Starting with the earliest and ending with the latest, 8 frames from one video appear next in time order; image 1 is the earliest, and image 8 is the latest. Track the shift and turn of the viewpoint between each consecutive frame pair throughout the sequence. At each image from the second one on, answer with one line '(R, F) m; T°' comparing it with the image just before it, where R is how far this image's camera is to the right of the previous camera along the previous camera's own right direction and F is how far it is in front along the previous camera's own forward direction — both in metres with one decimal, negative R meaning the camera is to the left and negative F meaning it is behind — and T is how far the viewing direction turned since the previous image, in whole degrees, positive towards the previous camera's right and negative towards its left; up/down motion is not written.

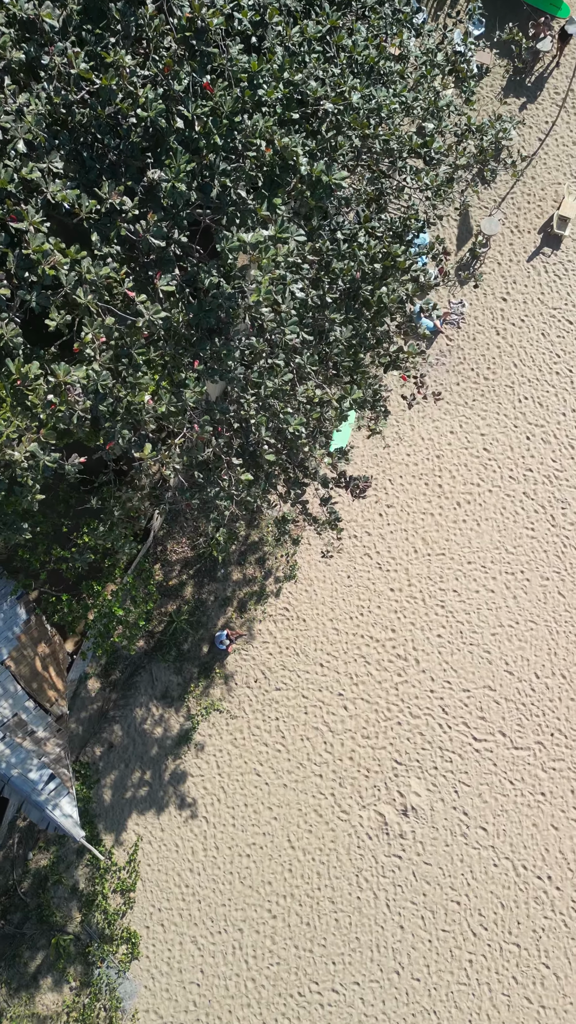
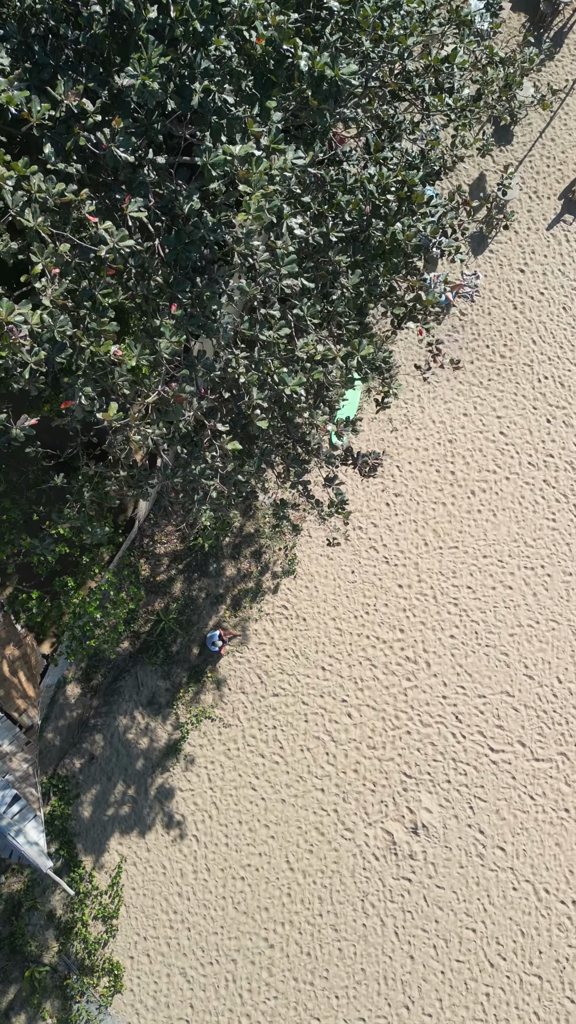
(0.0, +0.9) m; 0°
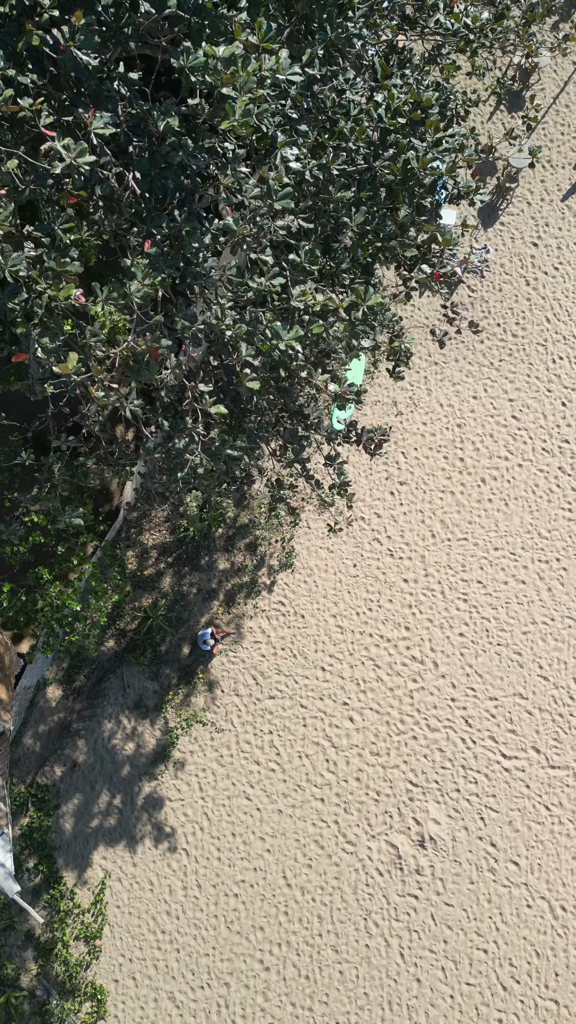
(0.0, +0.6) m; 0°
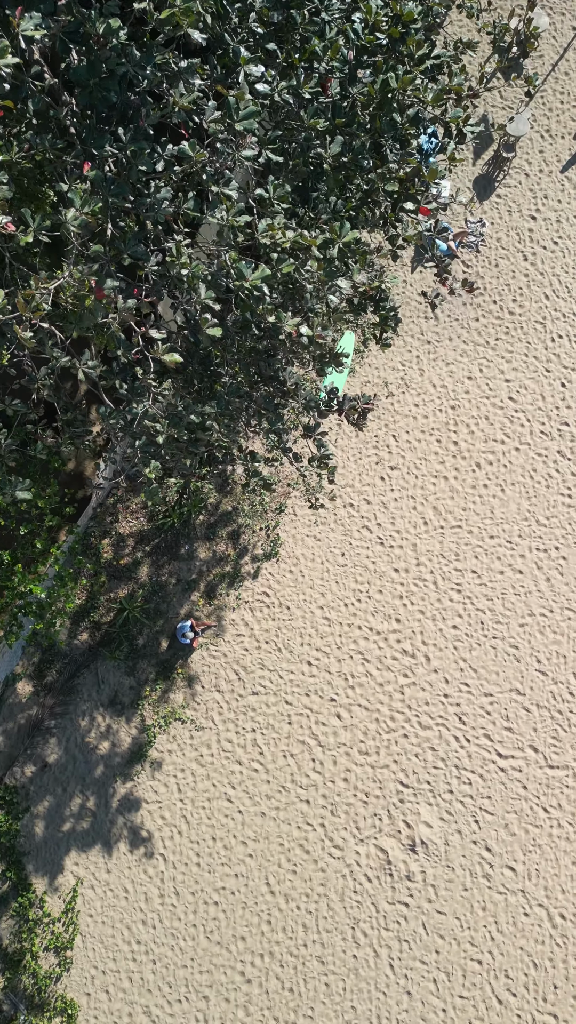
(+0.2, +0.5) m; 0°
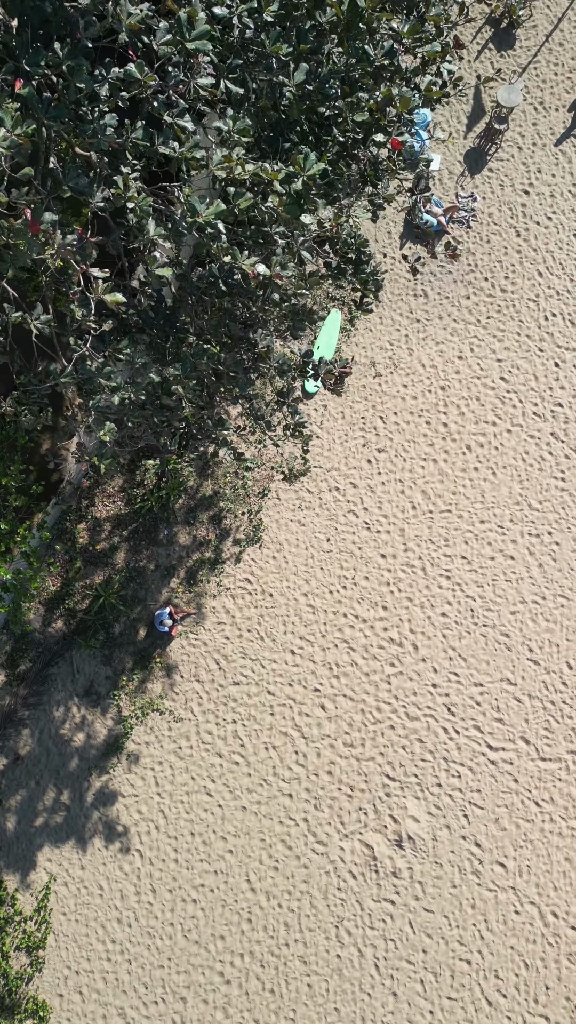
(+0.2, +0.3) m; 0°
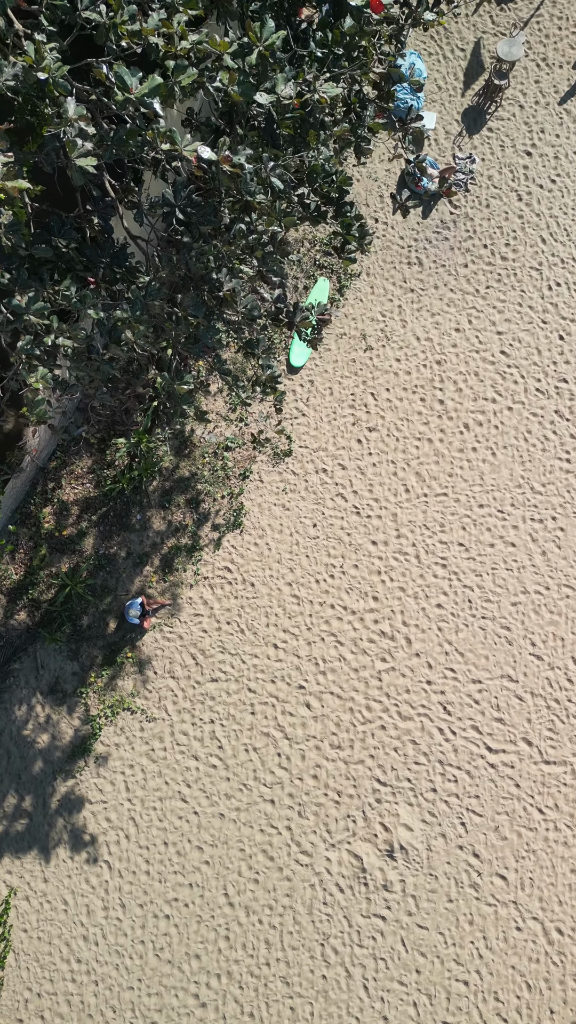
(+0.2, +0.6) m; 0°
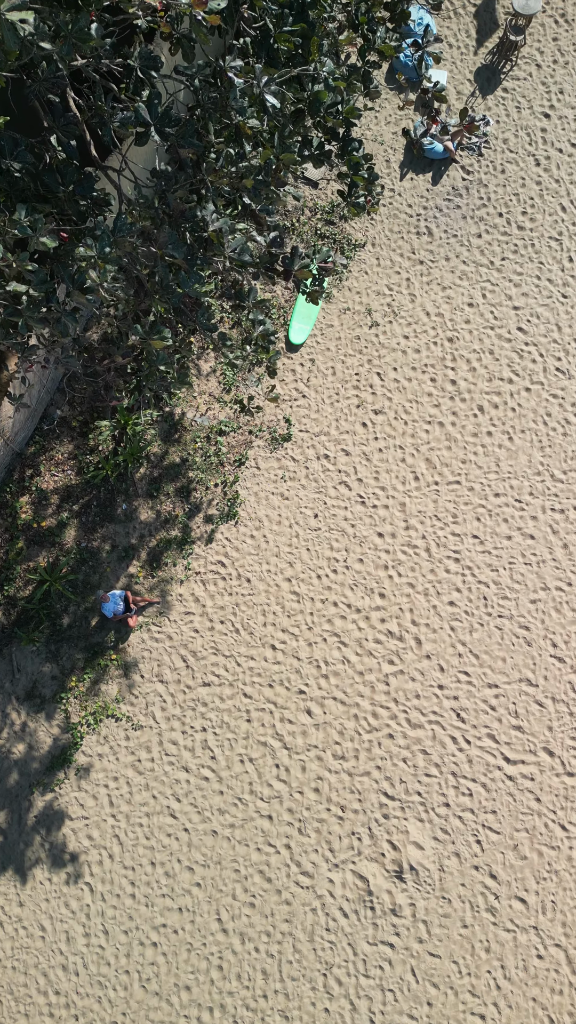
(0.0, +0.6) m; 0°
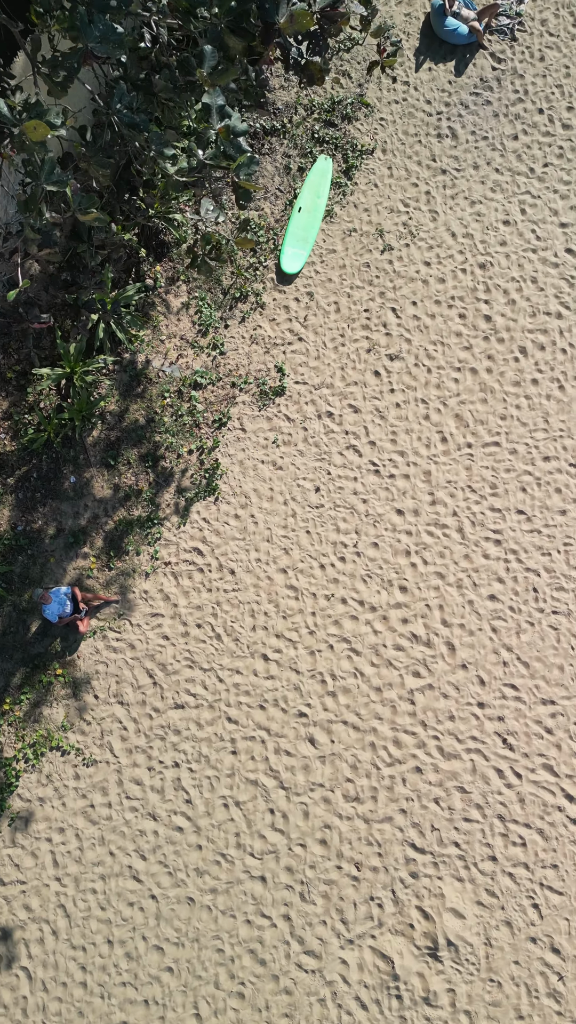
(0.0, +1.5) m; 0°
